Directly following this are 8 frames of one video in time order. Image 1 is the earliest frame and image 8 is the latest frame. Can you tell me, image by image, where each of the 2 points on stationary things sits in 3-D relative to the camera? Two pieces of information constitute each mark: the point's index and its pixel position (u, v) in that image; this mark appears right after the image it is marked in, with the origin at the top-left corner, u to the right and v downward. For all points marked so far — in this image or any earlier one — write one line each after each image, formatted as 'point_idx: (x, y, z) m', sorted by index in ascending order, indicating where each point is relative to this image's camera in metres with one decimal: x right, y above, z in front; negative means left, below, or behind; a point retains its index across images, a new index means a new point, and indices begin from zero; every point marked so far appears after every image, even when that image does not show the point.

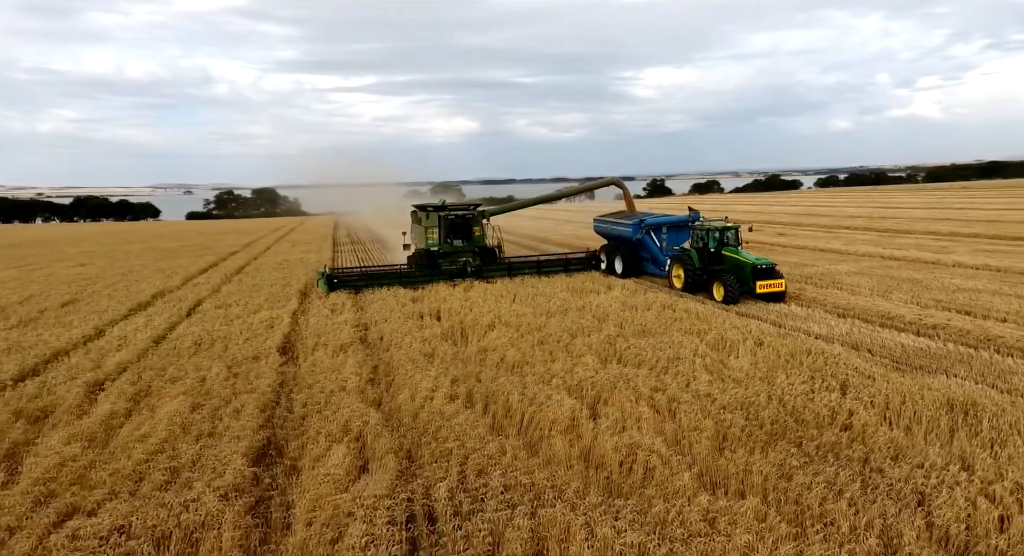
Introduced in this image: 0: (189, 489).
0: (-2.1, -1.4, +3.8) m
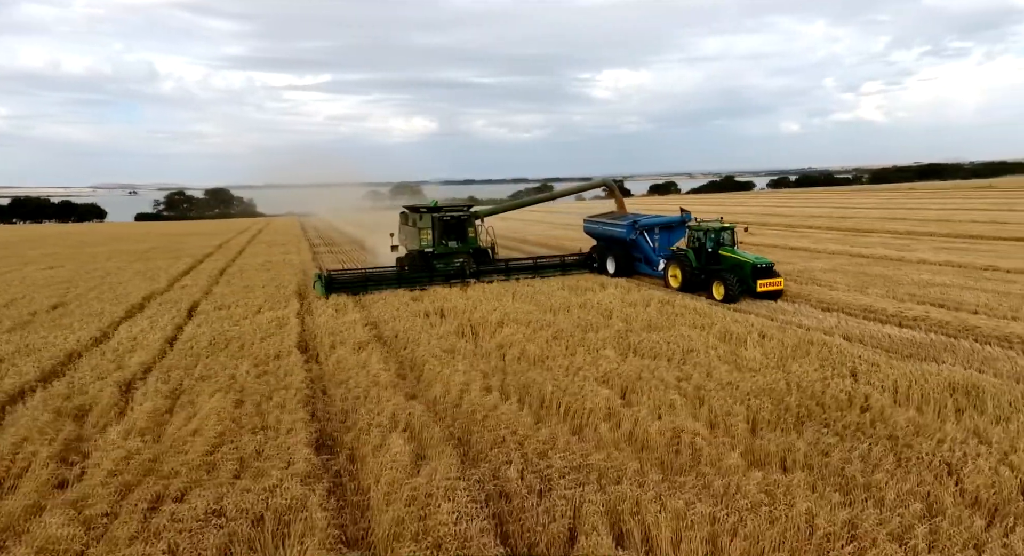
0: (-1.7, -1.4, +3.9) m
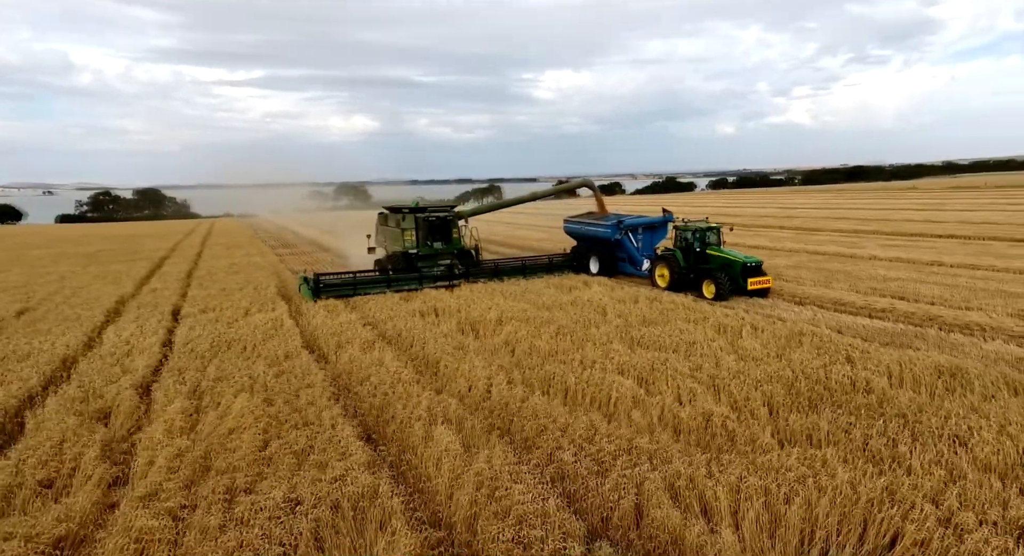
0: (-1.3, -1.3, +4.0) m
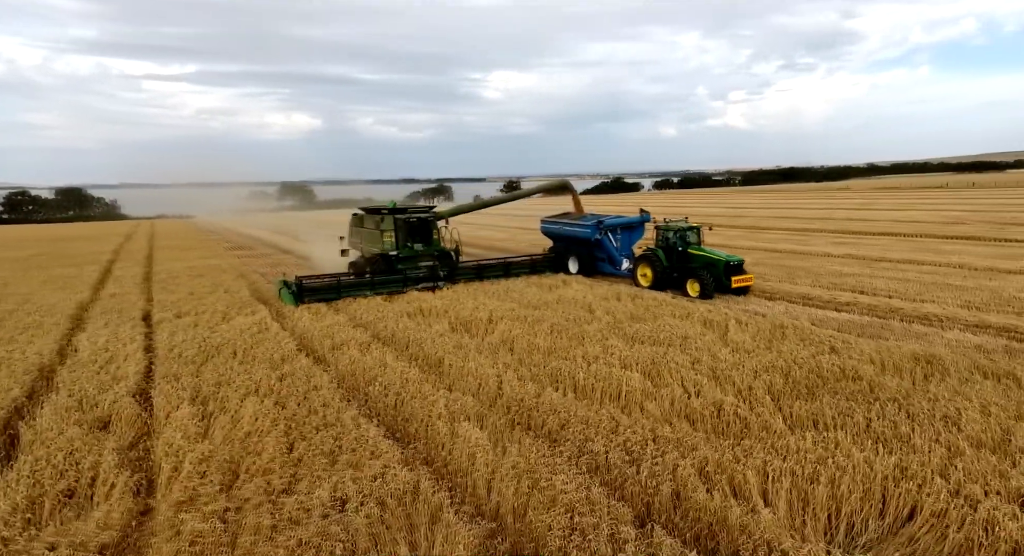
0: (-1.1, -1.3, +4.0) m
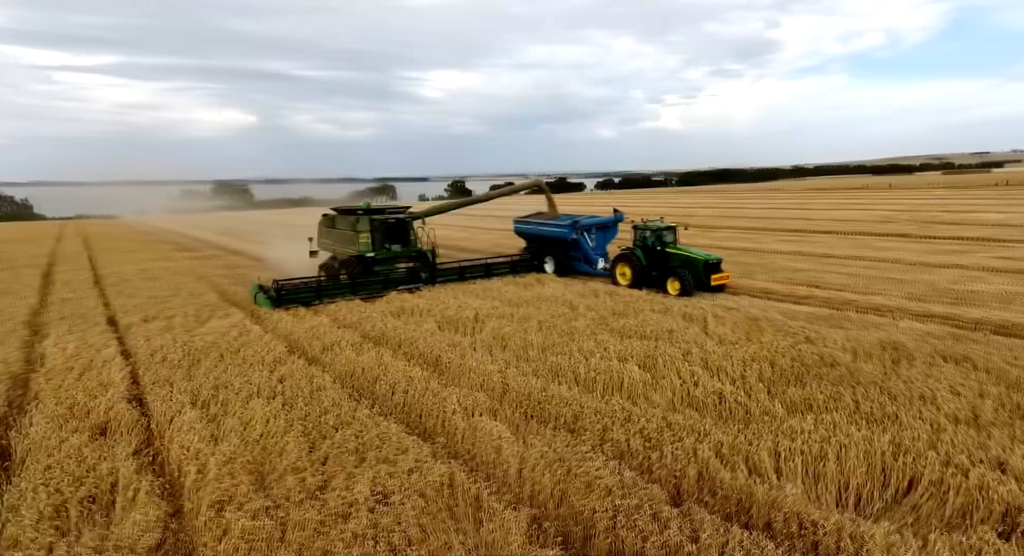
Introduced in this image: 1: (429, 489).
0: (-0.8, -1.3, +4.1) m
1: (-0.5, -1.4, +3.7) m
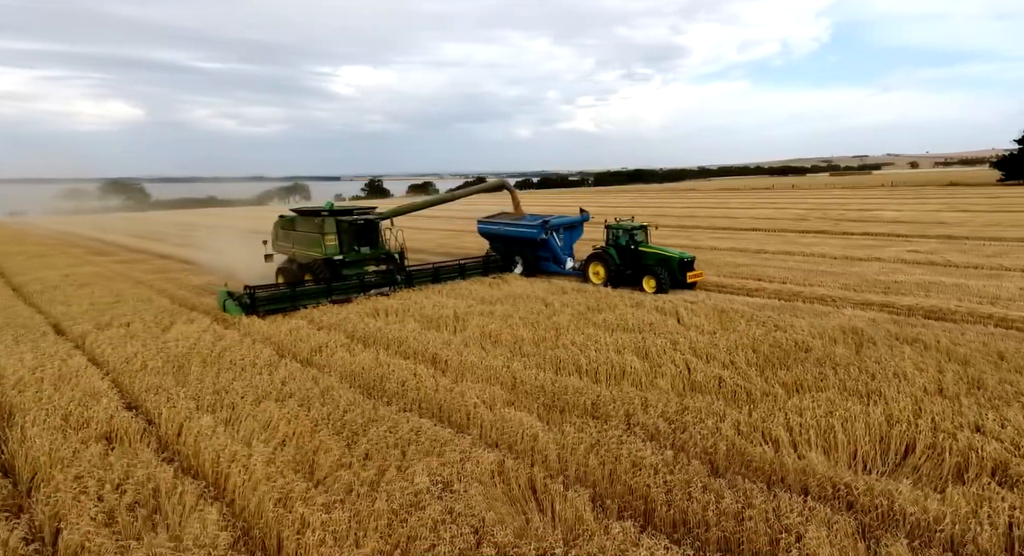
0: (-0.5, -1.3, +4.1) m
1: (-0.2, -1.3, +3.8) m
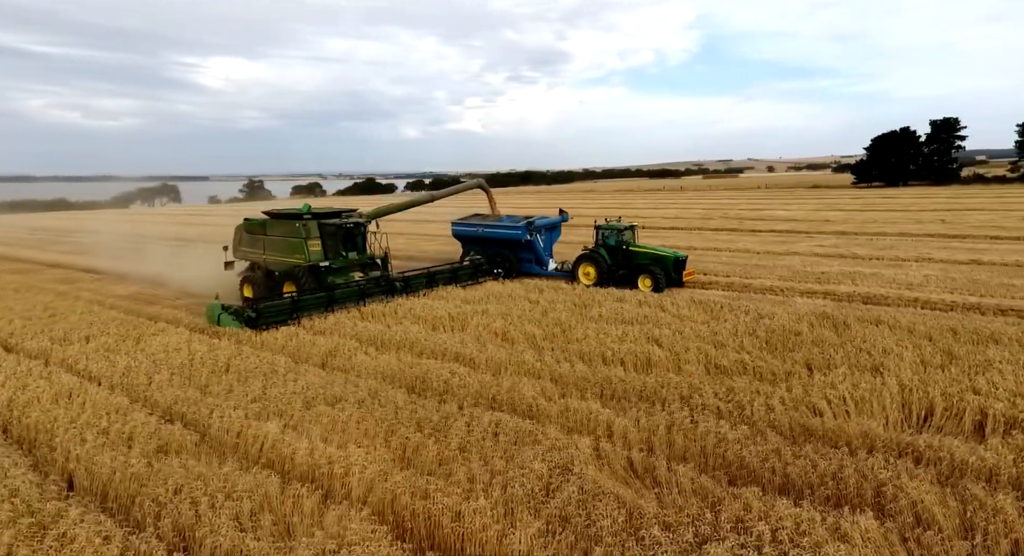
0: (+0.2, -1.3, +4.3) m
1: (+0.6, -1.3, +4.0) m
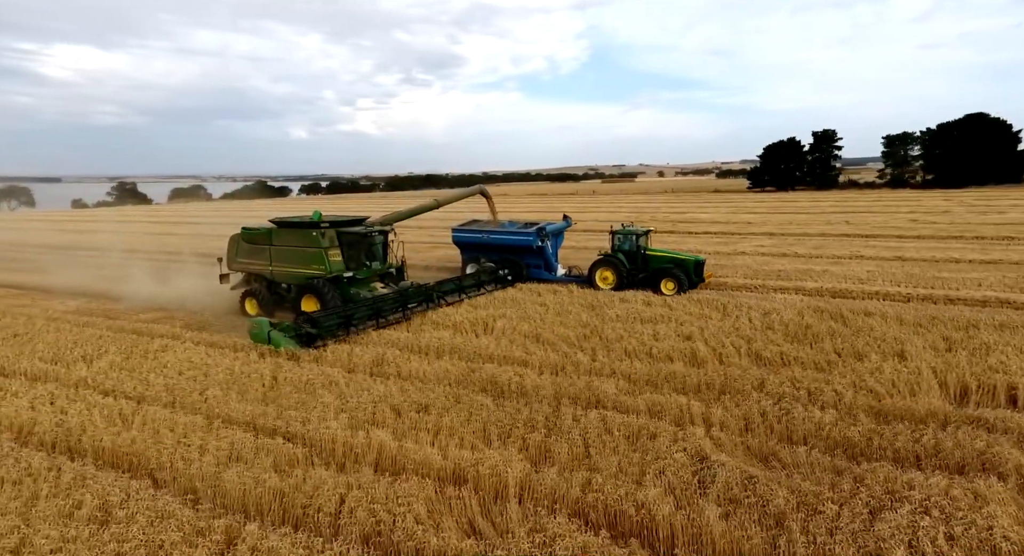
0: (+1.2, -1.3, +4.7) m
1: (+1.6, -1.3, +4.4) m
